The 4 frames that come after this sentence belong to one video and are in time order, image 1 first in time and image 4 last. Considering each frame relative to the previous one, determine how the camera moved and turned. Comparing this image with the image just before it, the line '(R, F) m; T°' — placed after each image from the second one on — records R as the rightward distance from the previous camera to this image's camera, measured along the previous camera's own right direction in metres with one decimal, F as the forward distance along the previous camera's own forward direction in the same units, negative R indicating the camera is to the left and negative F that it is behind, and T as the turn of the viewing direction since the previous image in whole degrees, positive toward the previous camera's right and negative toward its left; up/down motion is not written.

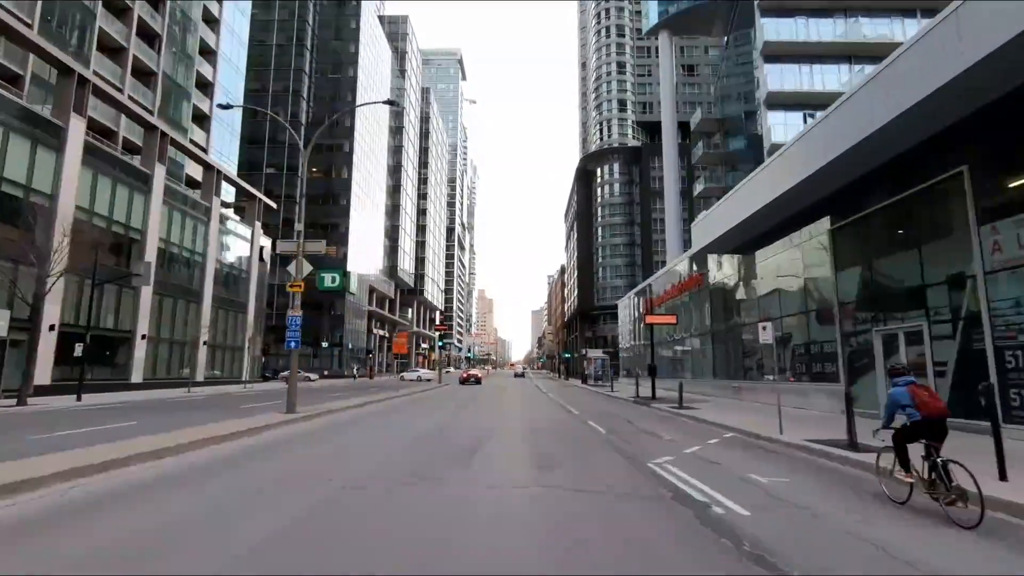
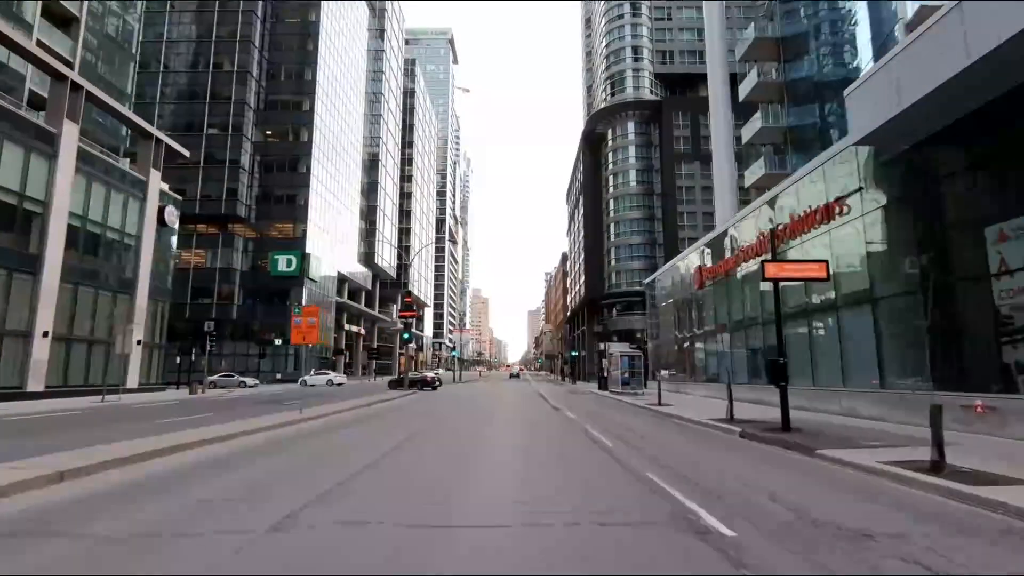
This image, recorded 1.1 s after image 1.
(+0.1, +9.3) m; 0°
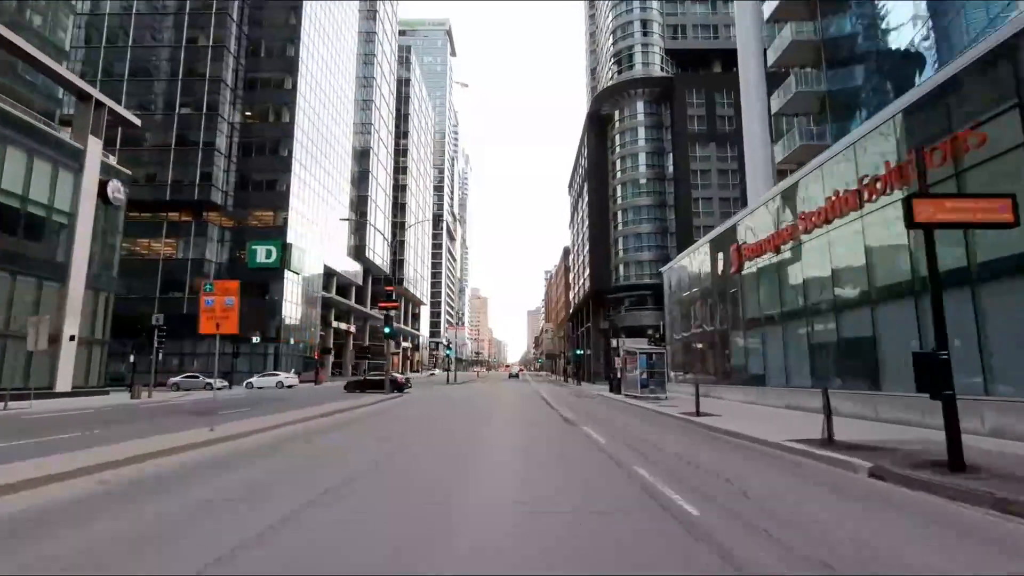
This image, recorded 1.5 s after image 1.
(0.0, +3.5) m; 0°
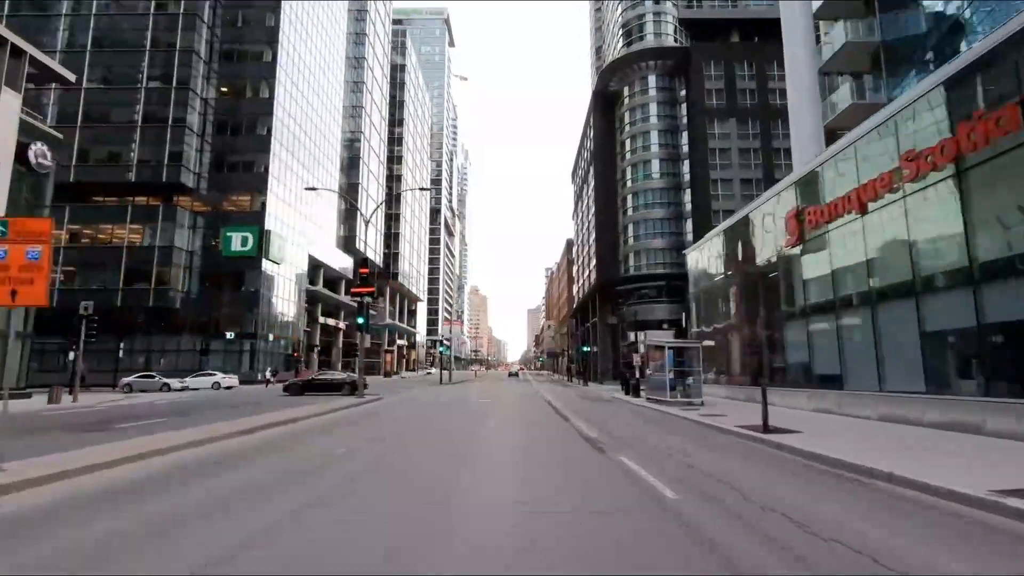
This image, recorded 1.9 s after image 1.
(0.0, +3.6) m; 0°
